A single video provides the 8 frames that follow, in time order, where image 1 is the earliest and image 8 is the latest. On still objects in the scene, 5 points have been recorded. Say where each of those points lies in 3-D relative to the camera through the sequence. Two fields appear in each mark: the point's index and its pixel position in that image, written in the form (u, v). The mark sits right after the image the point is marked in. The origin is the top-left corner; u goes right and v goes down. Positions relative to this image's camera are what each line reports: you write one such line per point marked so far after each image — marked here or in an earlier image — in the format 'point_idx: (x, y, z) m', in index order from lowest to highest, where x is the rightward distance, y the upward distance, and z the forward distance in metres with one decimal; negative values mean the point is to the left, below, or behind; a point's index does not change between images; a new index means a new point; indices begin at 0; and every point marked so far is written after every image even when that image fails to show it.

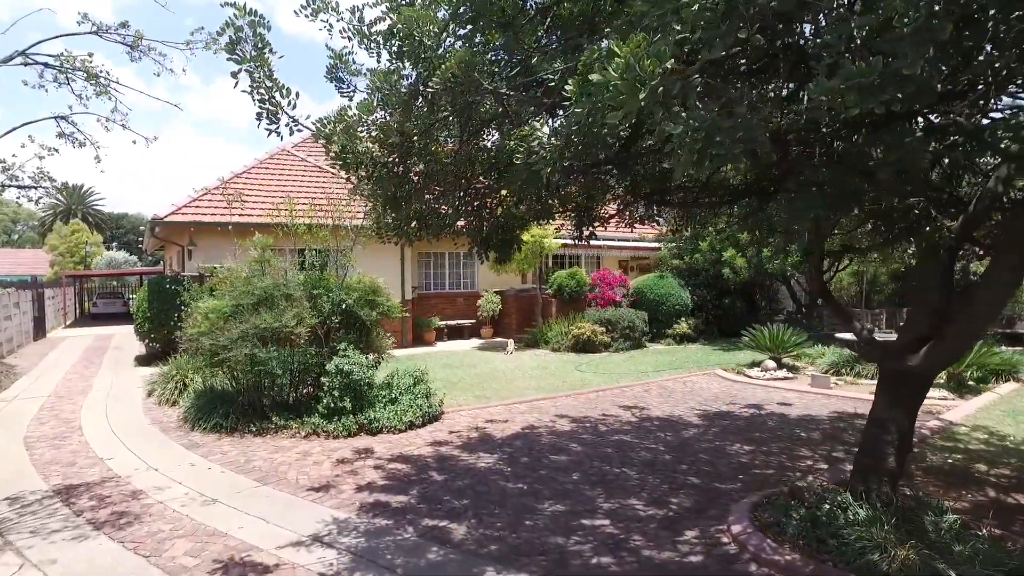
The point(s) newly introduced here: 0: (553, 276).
0: (+1.2, +0.3, +18.0) m
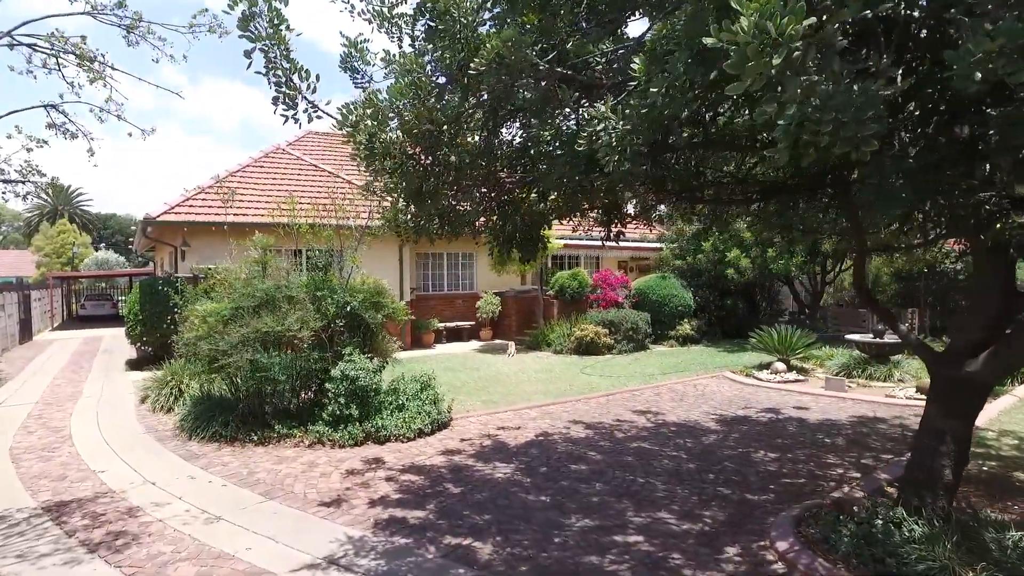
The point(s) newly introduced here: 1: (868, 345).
0: (+1.3, +0.3, +17.7) m
1: (+6.8, -1.1, +11.8) m
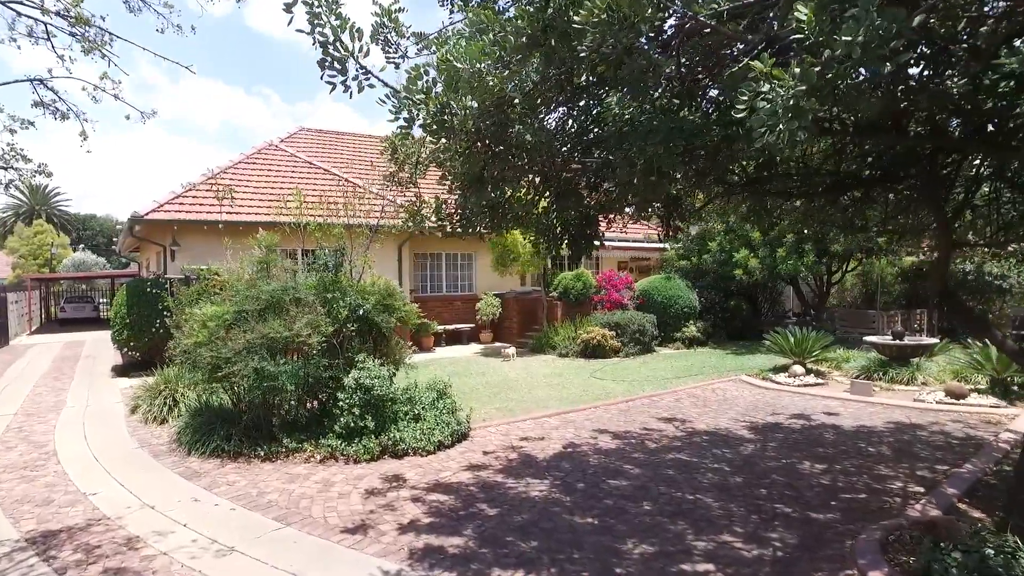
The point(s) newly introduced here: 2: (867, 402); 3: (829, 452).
0: (+1.3, +0.3, +17.2) m
1: (+7.0, -1.1, +11.5) m
2: (+5.5, -1.8, +9.6) m
3: (+3.6, -1.8, +7.0) m
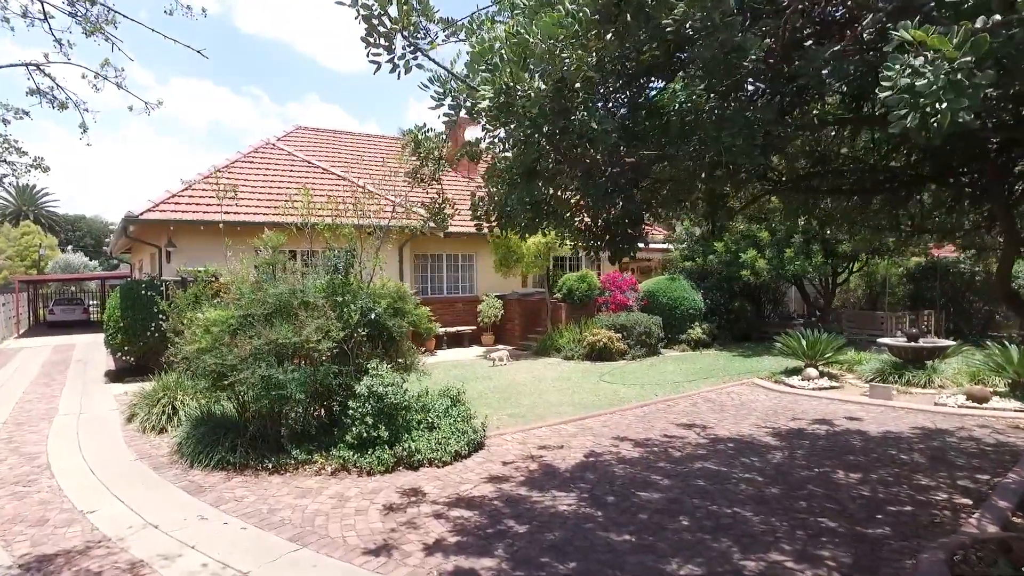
0: (+1.4, +0.2, +16.9) m
1: (+7.1, -1.1, +11.2) m
2: (+5.7, -1.8, +9.3) m
3: (+3.8, -1.9, +6.7) m
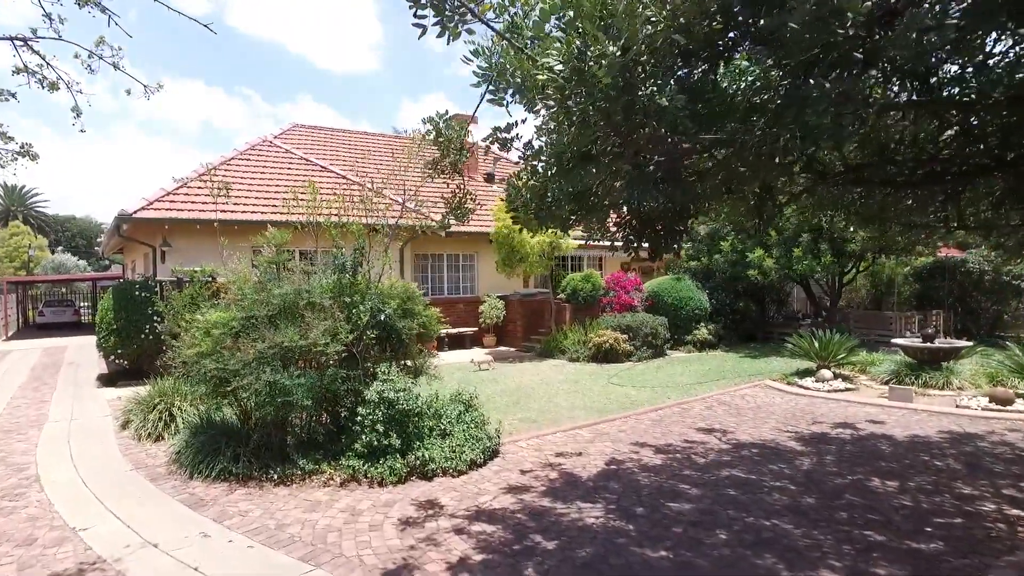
0: (+1.4, +0.2, +16.6) m
1: (+7.3, -1.1, +11.0) m
2: (+5.8, -1.8, +9.1) m
3: (+4.0, -1.9, +6.4) m
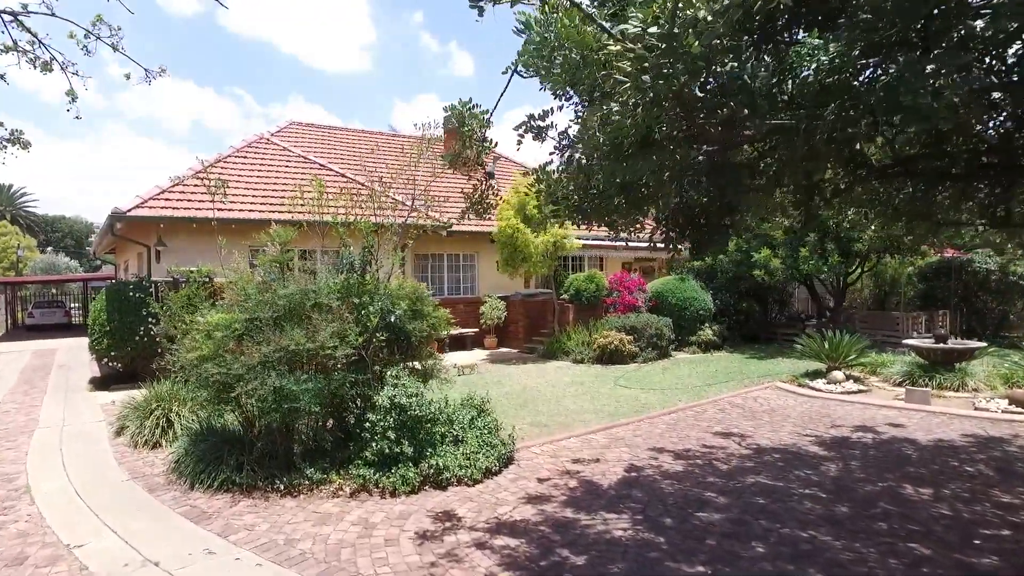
0: (+1.5, +0.2, +16.4) m
1: (+7.4, -1.1, +10.8) m
2: (+6.0, -1.8, +8.9) m
3: (+4.1, -1.8, +6.2) m
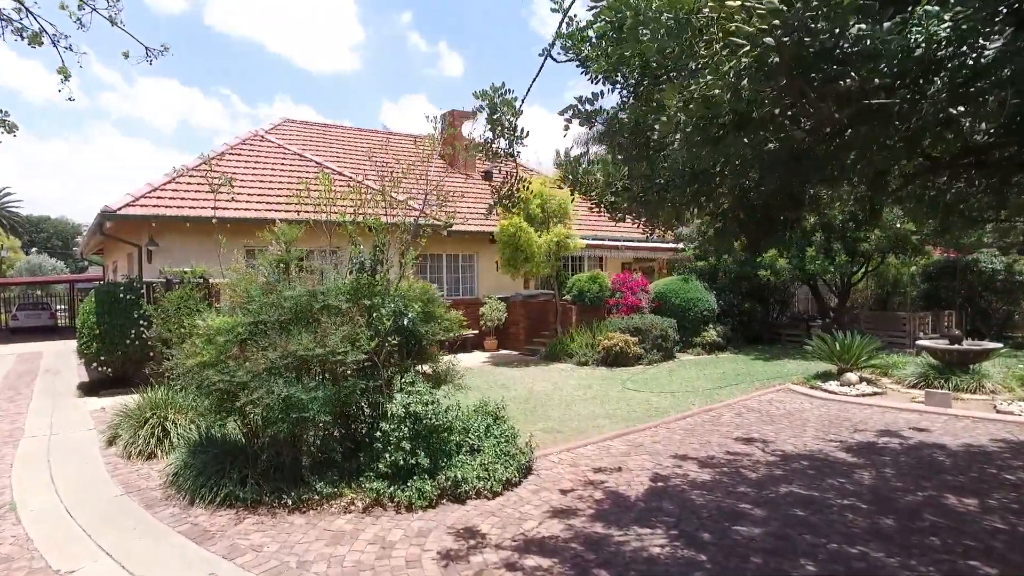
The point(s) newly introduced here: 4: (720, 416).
0: (+1.5, +0.2, +16.1) m
1: (+7.5, -1.1, +10.6) m
2: (+6.1, -1.8, +8.6) m
3: (+4.3, -1.8, +5.9) m
4: (+3.0, -1.8, +8.9) m
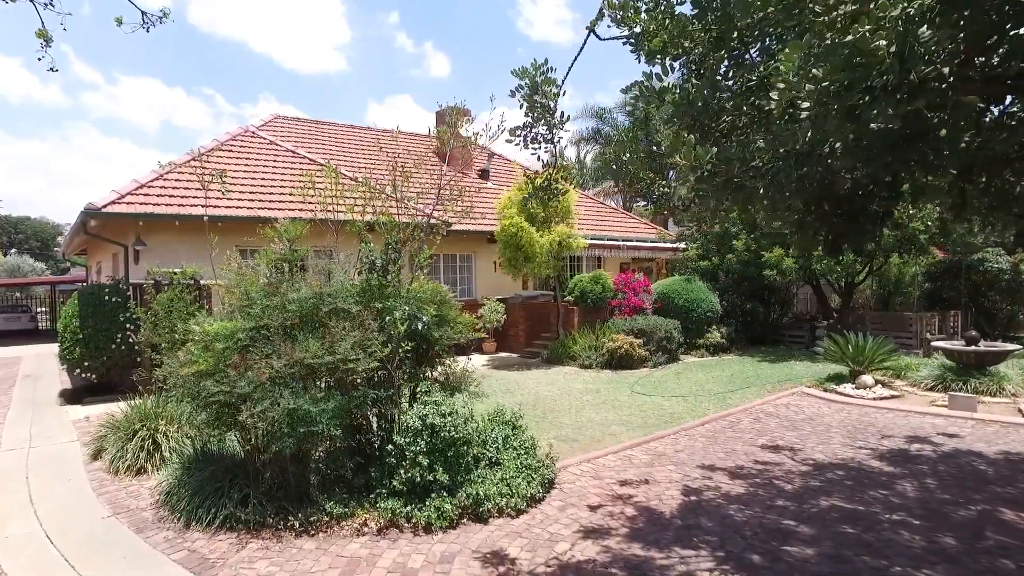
0: (+1.5, +0.2, +15.7) m
1: (+7.6, -1.1, +10.3) m
2: (+6.3, -1.8, +8.3) m
3: (+4.5, -1.8, +5.6) m
4: (+3.1, -1.8, +8.6) m
